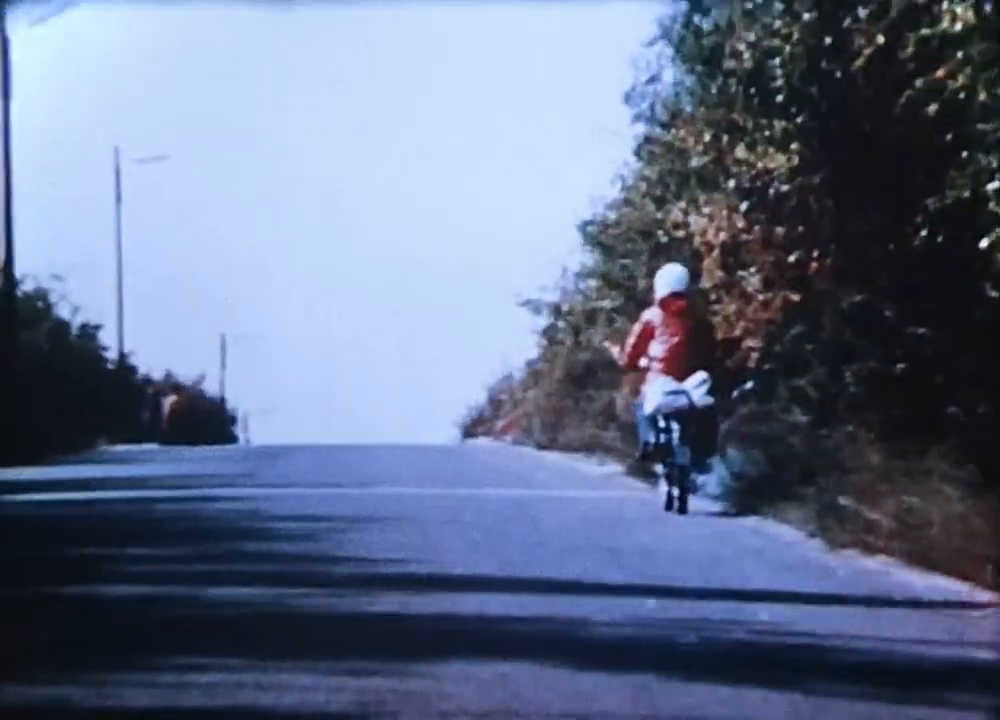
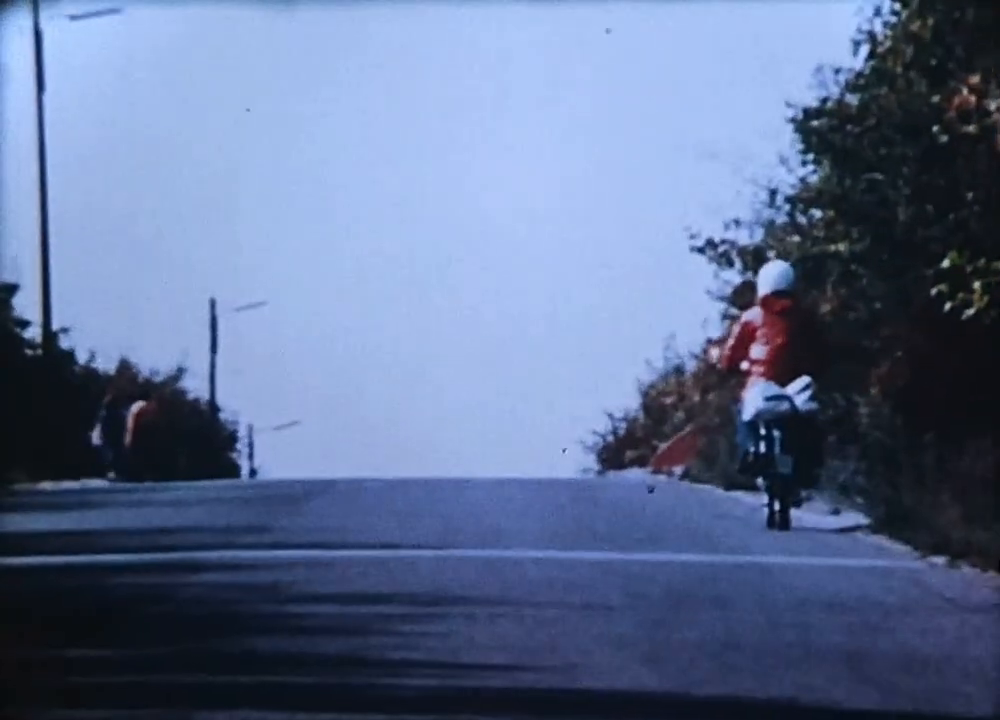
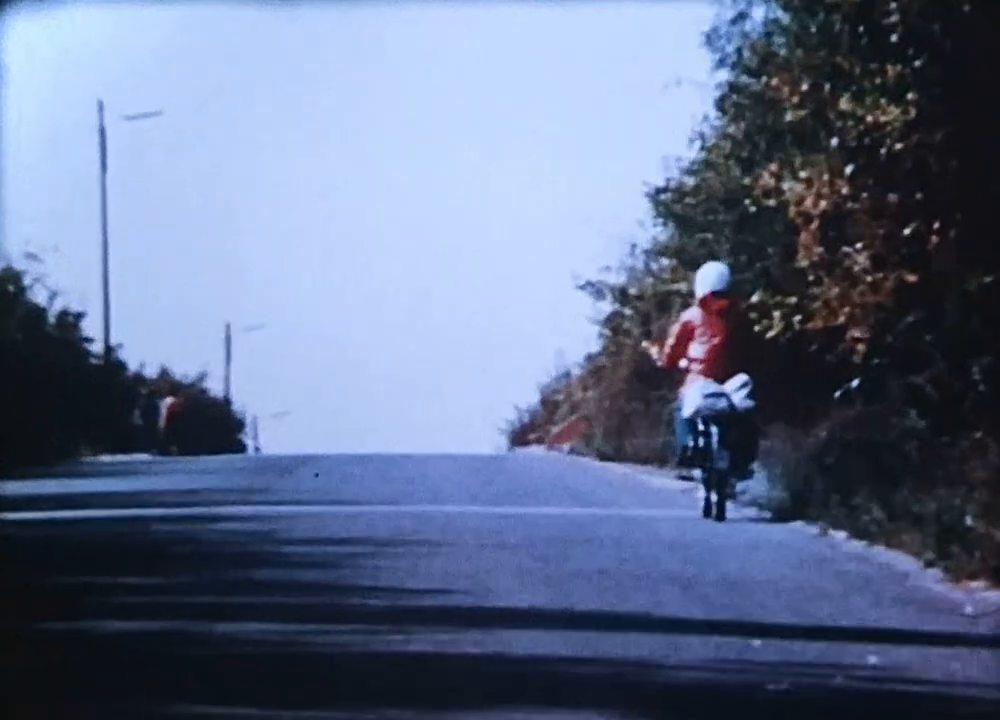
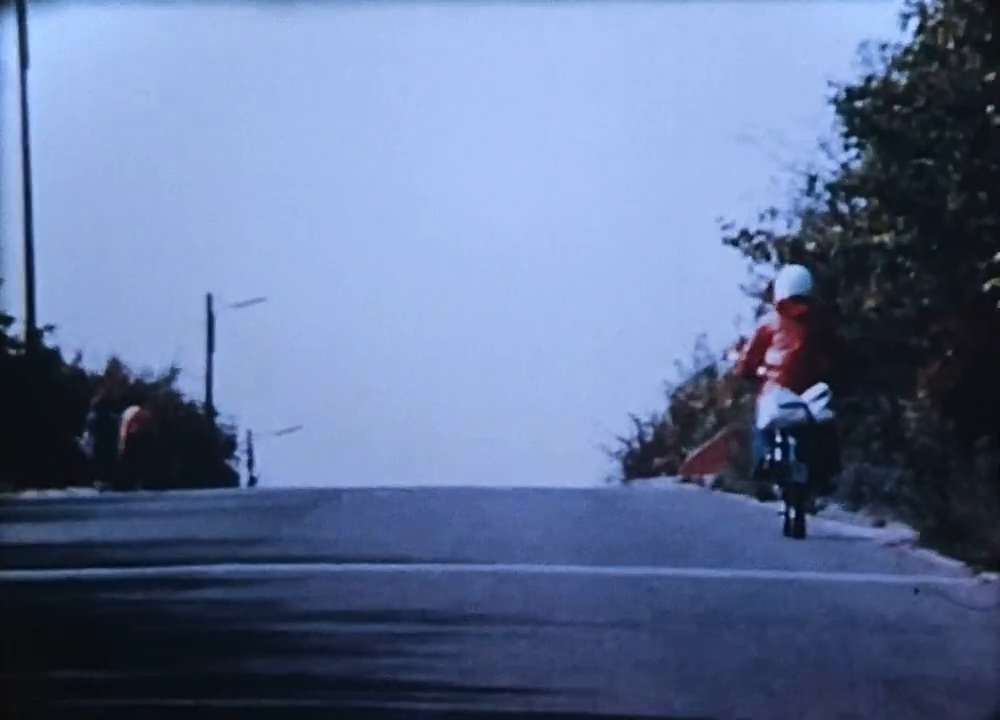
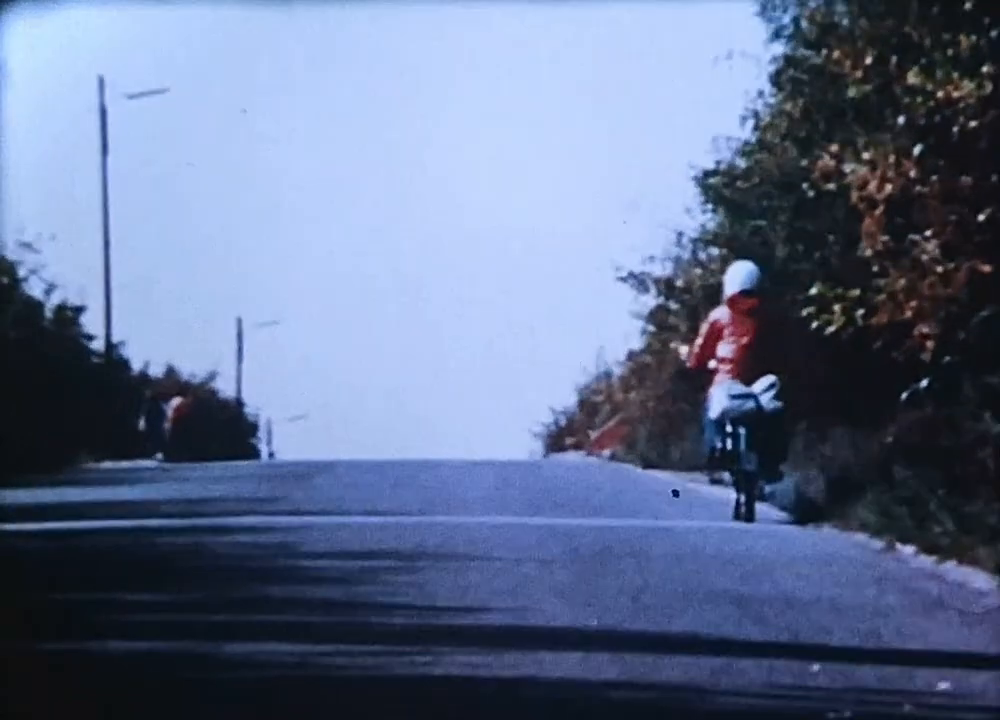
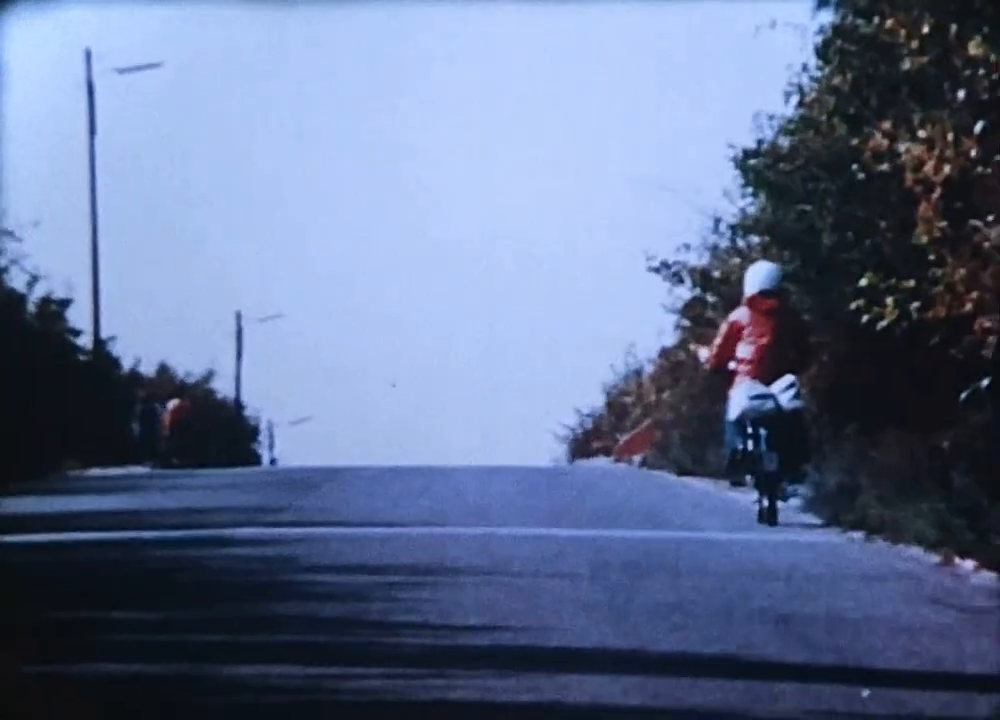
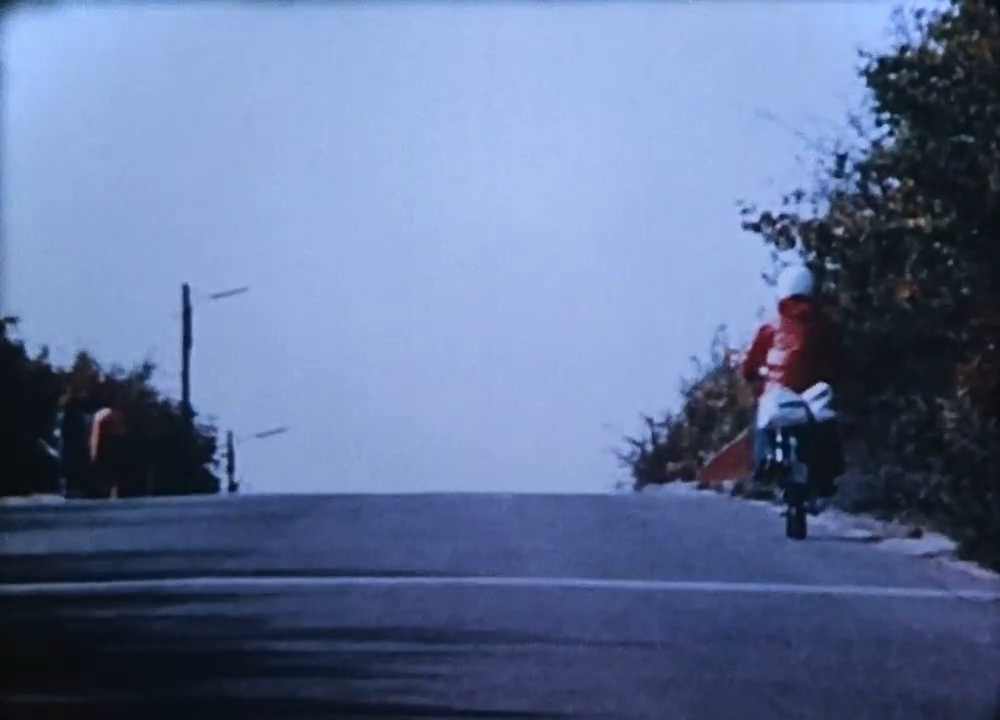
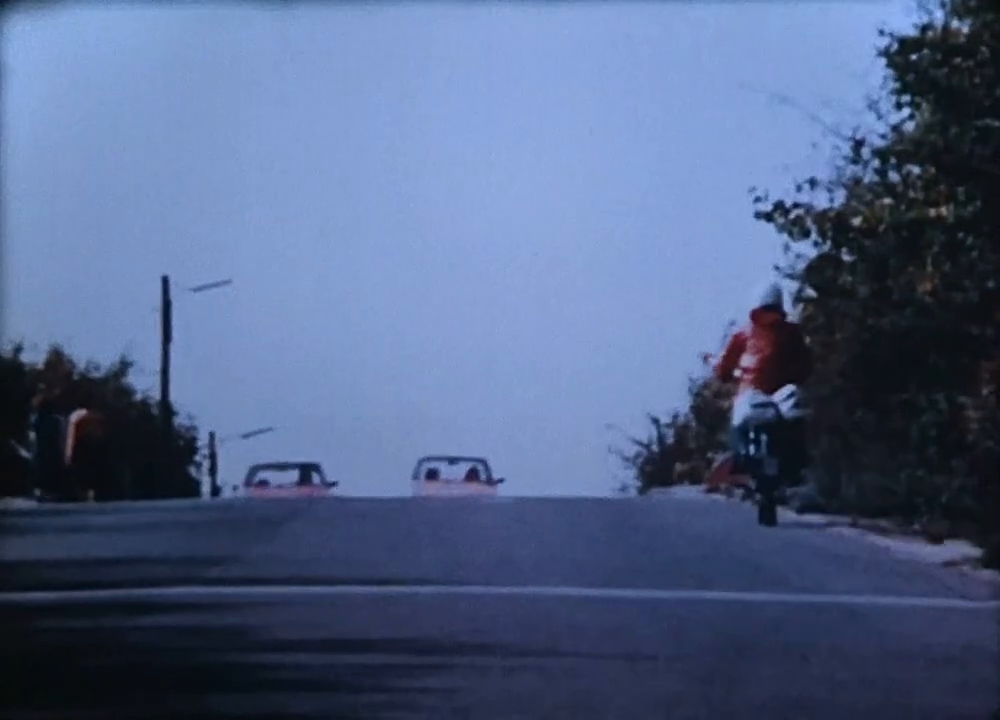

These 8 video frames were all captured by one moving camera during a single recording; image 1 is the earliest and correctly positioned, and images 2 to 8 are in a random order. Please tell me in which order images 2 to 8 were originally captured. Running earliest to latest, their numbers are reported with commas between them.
3, 5, 6, 2, 4, 7, 8
